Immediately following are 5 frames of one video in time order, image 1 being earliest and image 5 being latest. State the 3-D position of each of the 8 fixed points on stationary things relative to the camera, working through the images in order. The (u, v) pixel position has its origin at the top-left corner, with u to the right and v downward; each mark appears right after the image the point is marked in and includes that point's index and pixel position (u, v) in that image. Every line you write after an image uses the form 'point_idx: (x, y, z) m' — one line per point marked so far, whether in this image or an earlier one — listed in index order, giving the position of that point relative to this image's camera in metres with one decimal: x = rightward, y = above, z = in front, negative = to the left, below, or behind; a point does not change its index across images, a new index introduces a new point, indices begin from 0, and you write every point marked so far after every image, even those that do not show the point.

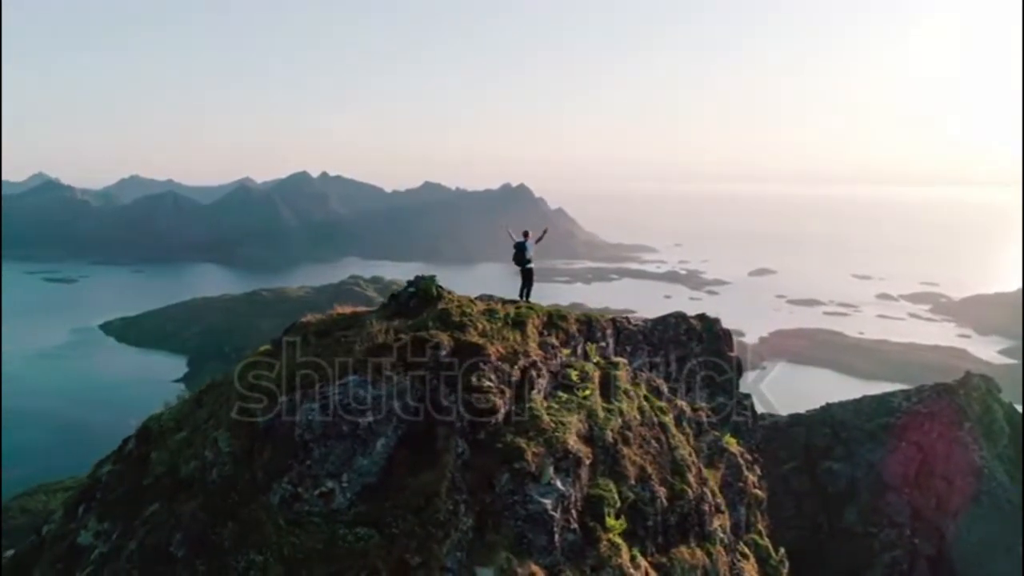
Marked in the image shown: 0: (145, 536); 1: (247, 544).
0: (-7.3, -4.9, +14.8) m
1: (-5.0, -4.8, +14.1) m
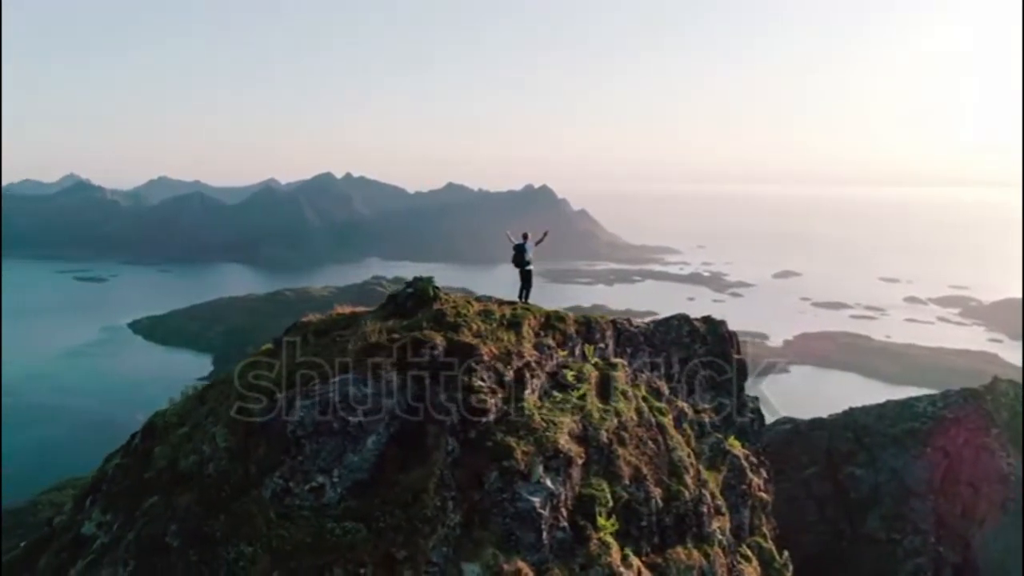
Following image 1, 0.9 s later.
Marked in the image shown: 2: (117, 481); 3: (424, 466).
0: (-7.6, -4.9, +15.4) m
1: (-5.3, -4.8, +14.6) m
2: (-9.1, -4.5, +17.5) m
3: (-1.9, -3.8, +16.2) m
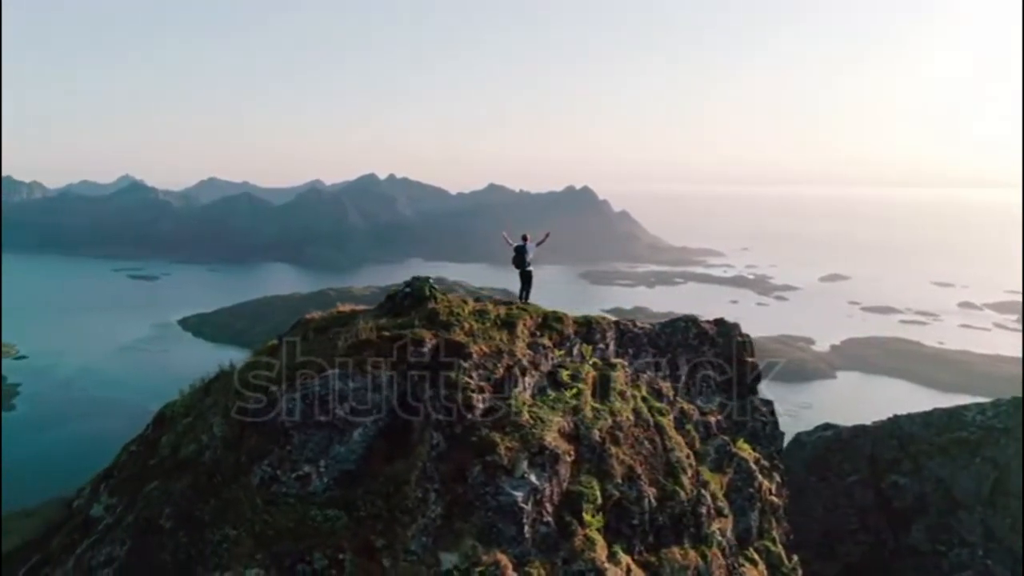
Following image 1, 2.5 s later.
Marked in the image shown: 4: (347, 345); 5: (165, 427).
0: (-8.0, -4.8, +16.3) m
1: (-5.8, -4.7, +15.4) m
2: (-9.5, -4.4, +18.6) m
3: (-2.3, -3.8, +16.9) m
4: (-4.0, -1.4, +18.6) m
5: (-8.8, -3.5, +19.2) m
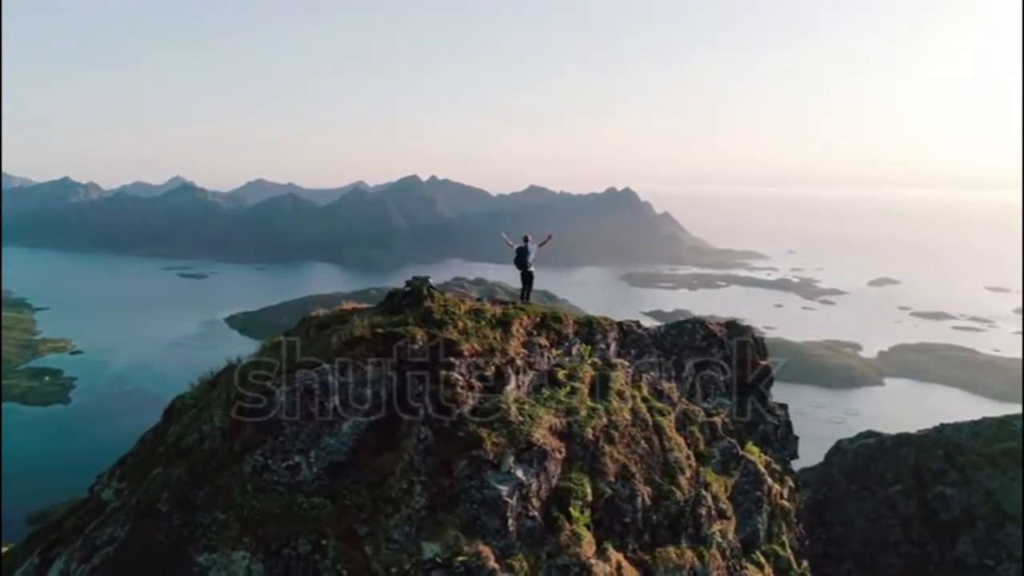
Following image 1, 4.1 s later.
0: (-8.4, -4.7, +17.3) m
1: (-6.3, -4.7, +16.3) m
2: (-9.7, -4.3, +19.6) m
3: (-2.7, -3.8, +17.5) m
4: (-4.3, -1.4, +19.3) m
5: (-9.1, -3.4, +20.3) m
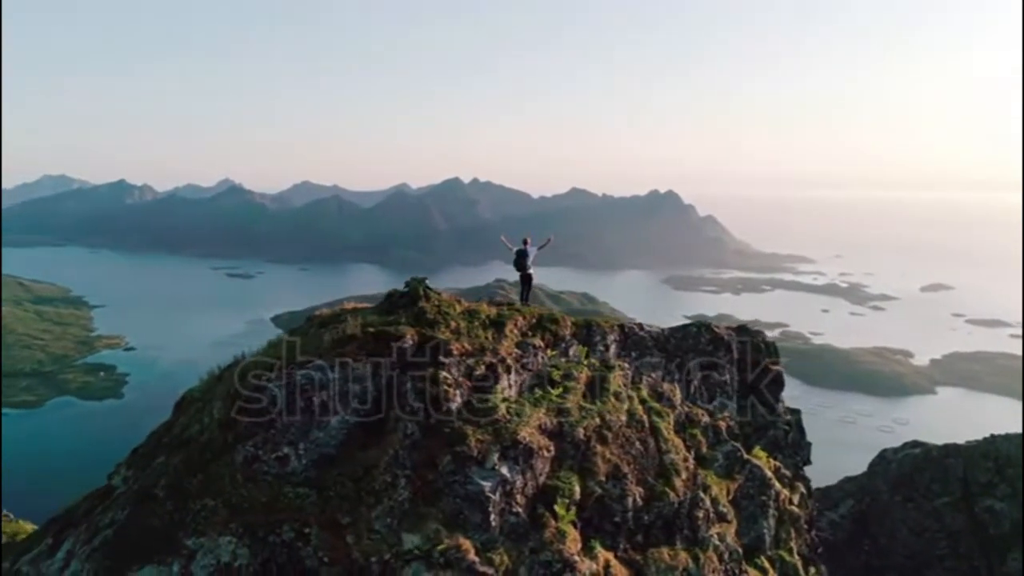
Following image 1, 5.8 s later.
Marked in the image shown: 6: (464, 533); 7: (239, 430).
0: (-8.9, -4.7, +18.3) m
1: (-6.8, -4.6, +17.2) m
2: (-10.0, -4.3, +20.7) m
3: (-3.1, -3.8, +18.2) m
4: (-4.6, -1.4, +20.1) m
5: (-9.3, -3.4, +21.3) m
6: (-1.2, -5.6, +17.5) m
7: (-6.5, -3.4, +18.2) m
